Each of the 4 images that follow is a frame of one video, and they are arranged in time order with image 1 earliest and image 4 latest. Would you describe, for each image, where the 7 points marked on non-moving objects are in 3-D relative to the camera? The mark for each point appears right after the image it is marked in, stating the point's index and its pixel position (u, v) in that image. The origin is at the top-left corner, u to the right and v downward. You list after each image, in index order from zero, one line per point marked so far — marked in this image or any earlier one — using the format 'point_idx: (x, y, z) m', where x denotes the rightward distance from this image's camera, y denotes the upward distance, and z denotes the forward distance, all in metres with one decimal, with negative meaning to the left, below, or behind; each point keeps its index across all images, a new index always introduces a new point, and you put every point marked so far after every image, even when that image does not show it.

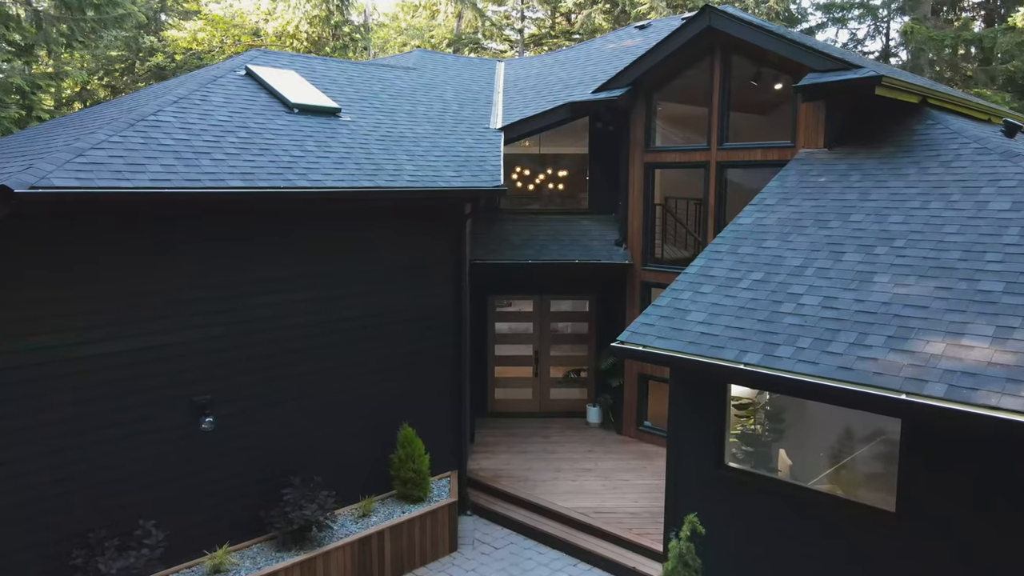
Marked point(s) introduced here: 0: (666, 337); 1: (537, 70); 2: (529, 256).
0: (+0.8, -0.2, +6.5) m
1: (+0.2, +2.2, +13.3) m
2: (+0.2, +0.3, +11.1) m
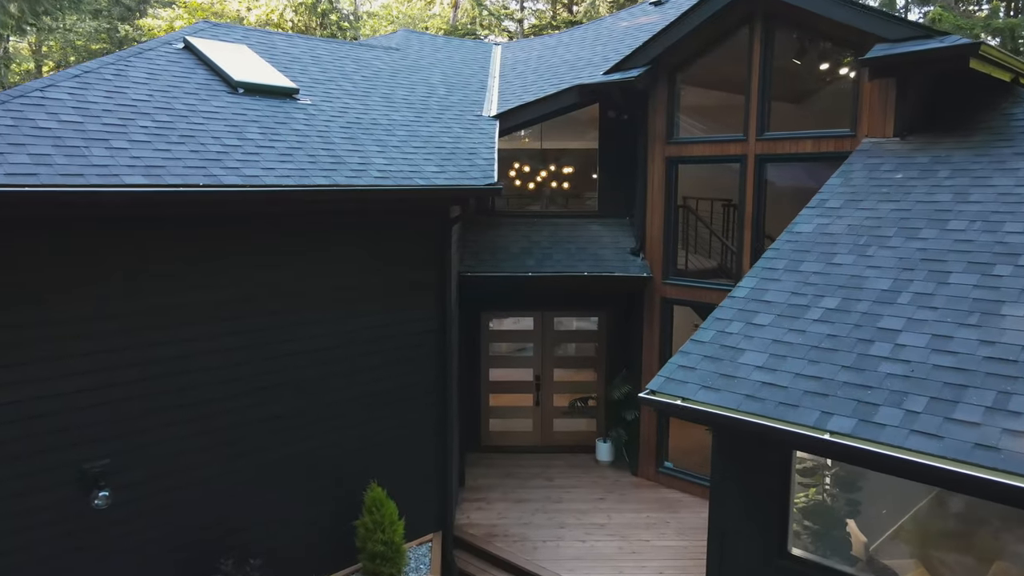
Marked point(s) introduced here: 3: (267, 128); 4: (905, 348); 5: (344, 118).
0: (+0.7, -0.4, +4.8) m
1: (+0.2, +2.1, +11.6) m
2: (+0.1, +0.1, +9.5) m
3: (-1.2, +0.8, +6.6) m
4: (+1.4, -0.2, +4.6) m
5: (-1.0, +1.0, +7.5) m
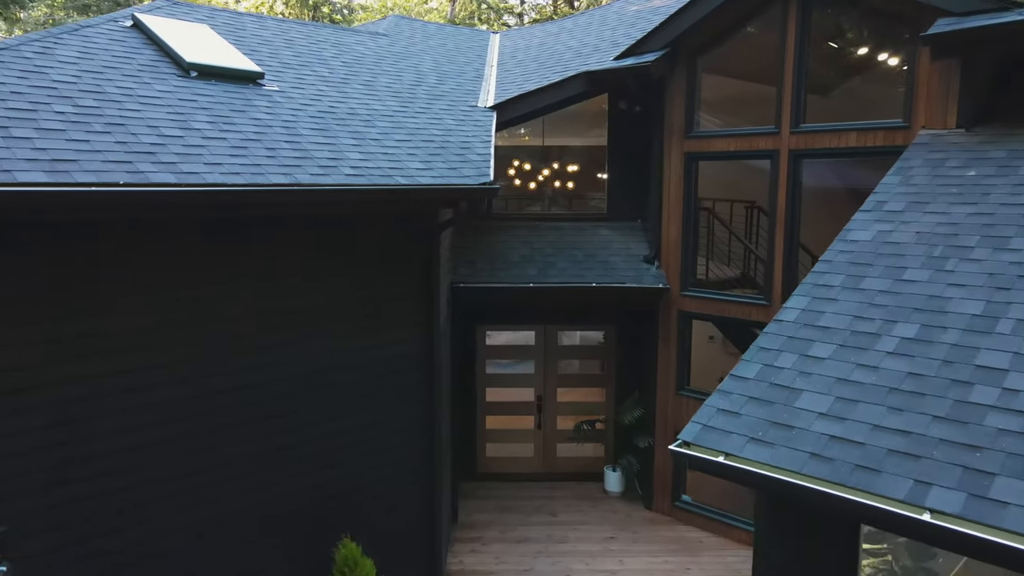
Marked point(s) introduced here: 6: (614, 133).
0: (+0.7, -0.4, +3.8) m
1: (+0.2, +2.0, +10.6) m
2: (+0.1, +0.1, +8.4) m
3: (-1.2, +0.7, +5.5) m
4: (+1.4, -0.3, +3.5) m
5: (-1.0, +0.9, +6.5) m
6: (+0.7, +1.1, +9.0) m
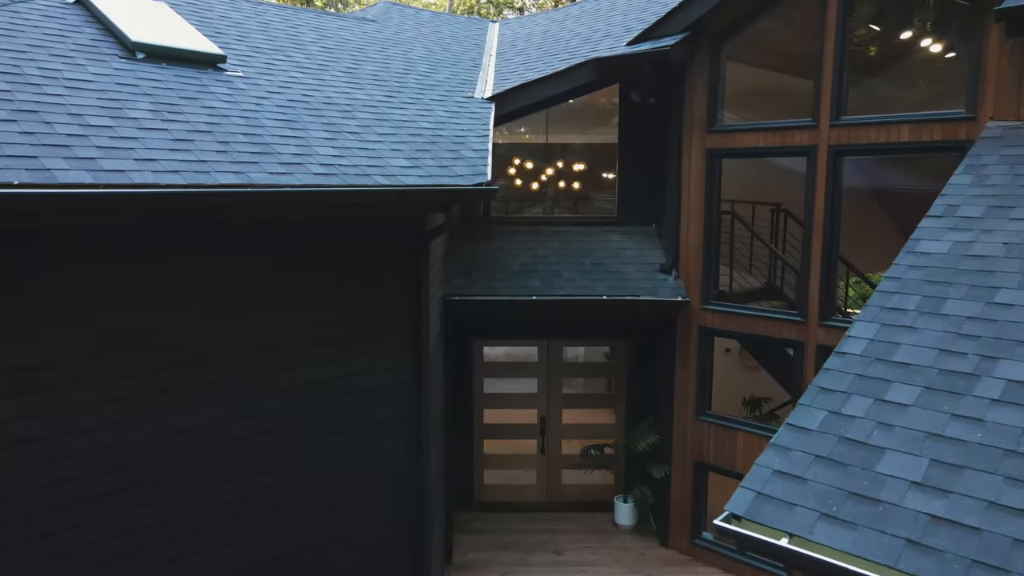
0: (+0.7, -0.5, +2.9) m
1: (+0.2, +1.9, +9.7) m
2: (+0.1, 0.0, +7.5) m
3: (-1.2, +0.7, +4.7) m
4: (+1.4, -0.4, +2.6) m
5: (-1.0, +0.8, +5.6) m
6: (+0.7, +1.0, +8.1) m
